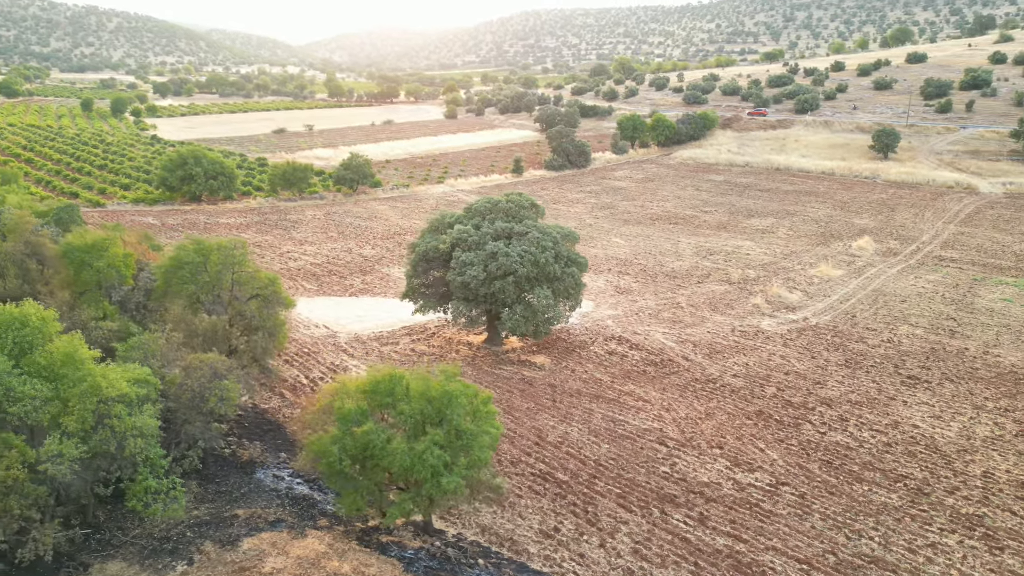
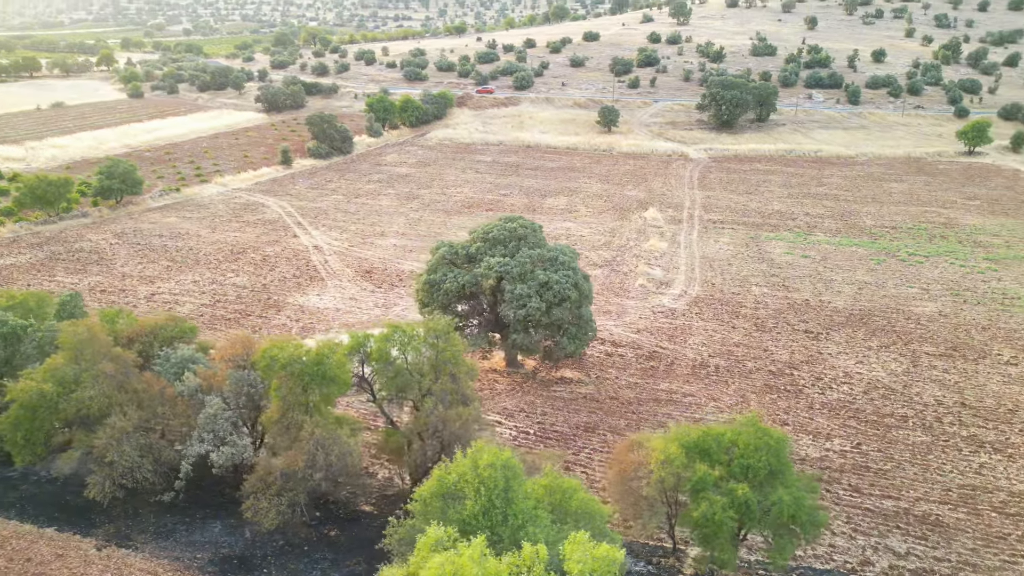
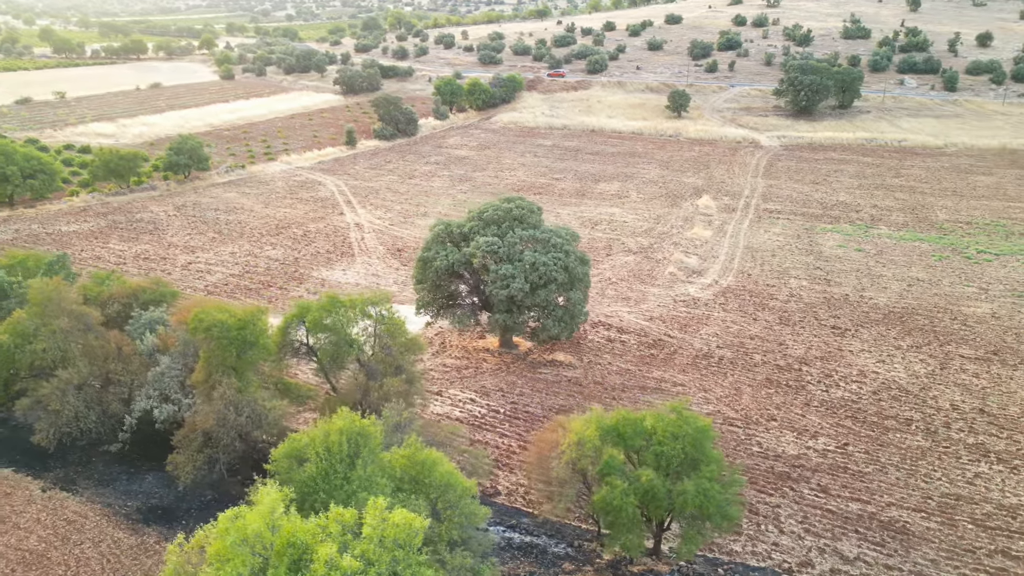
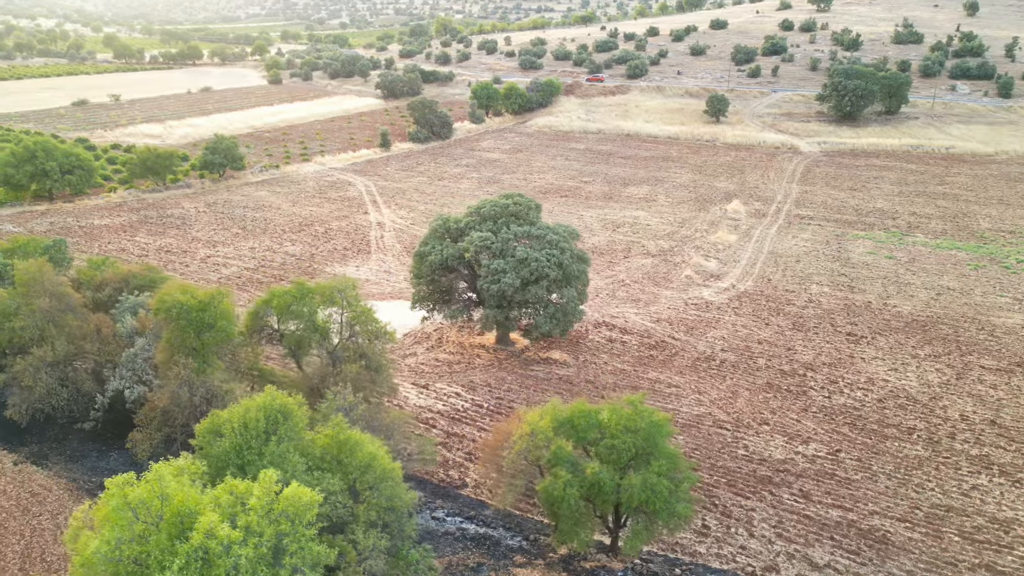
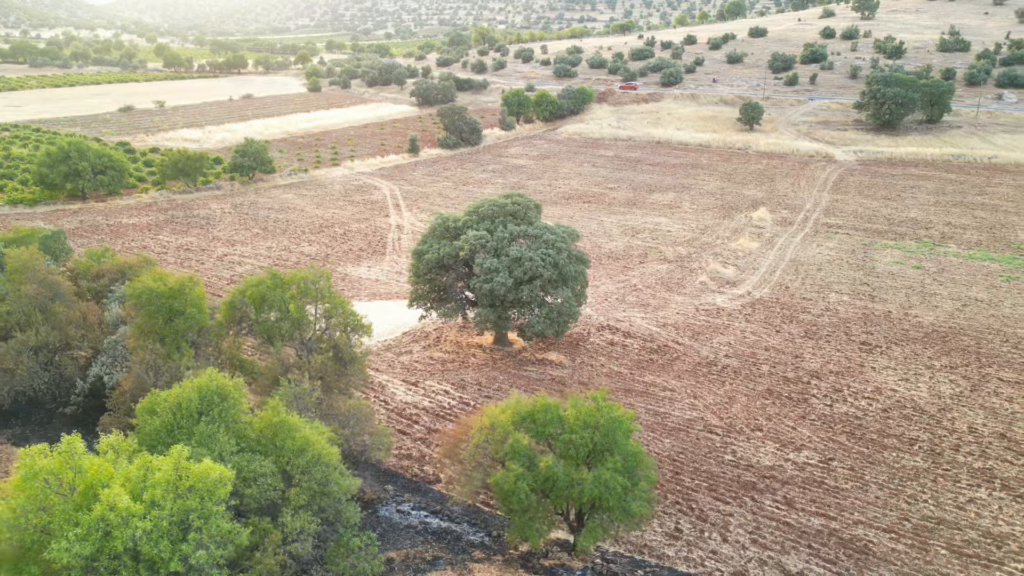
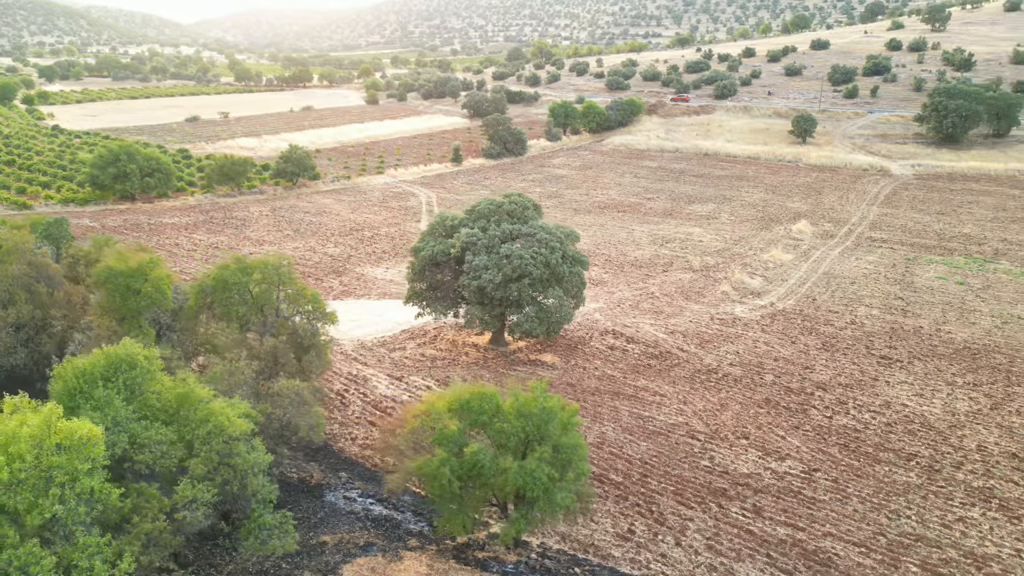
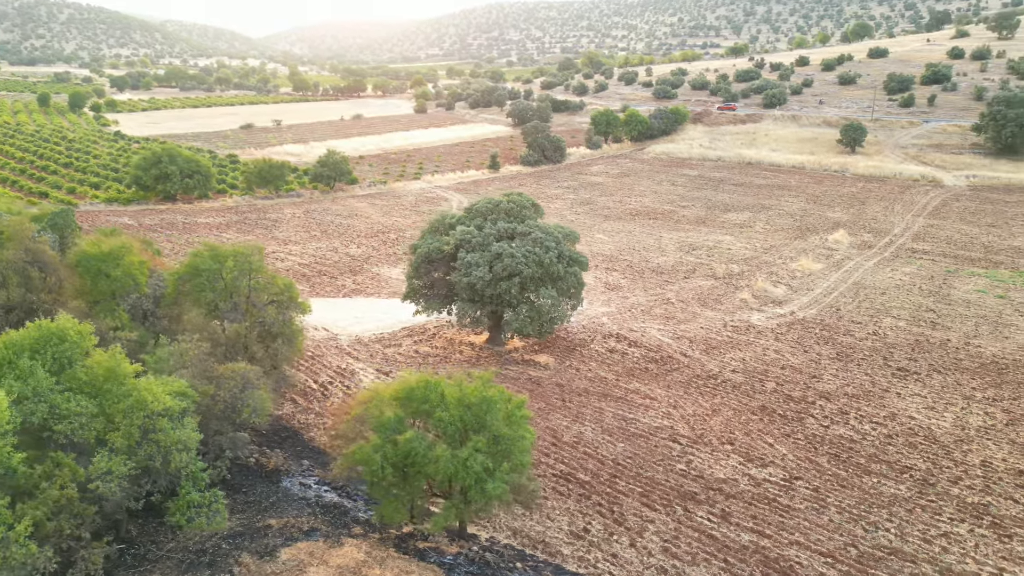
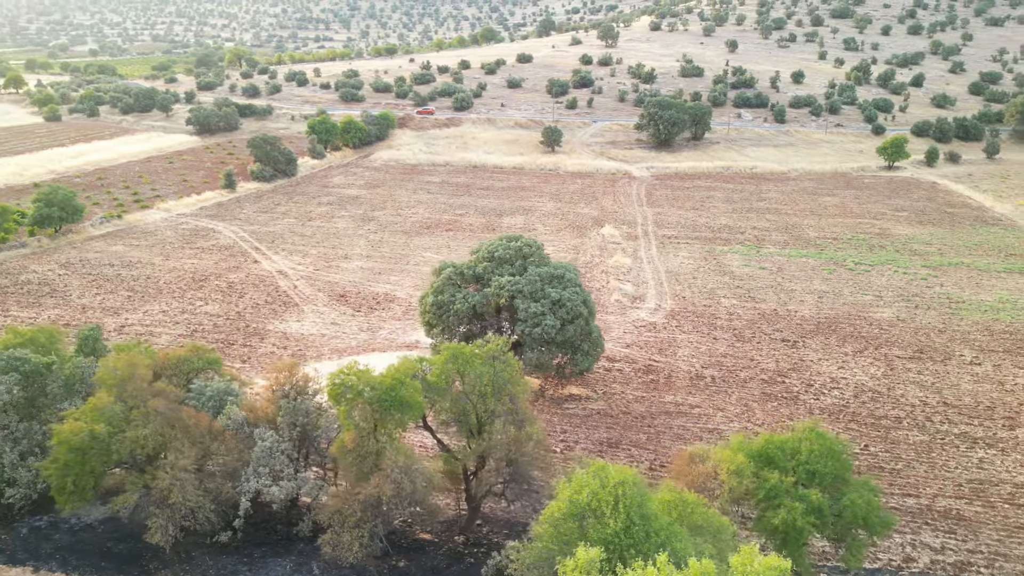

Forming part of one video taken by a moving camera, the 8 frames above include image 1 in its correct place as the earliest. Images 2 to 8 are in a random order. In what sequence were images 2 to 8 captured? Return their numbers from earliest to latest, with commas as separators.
7, 6, 5, 4, 3, 2, 8
